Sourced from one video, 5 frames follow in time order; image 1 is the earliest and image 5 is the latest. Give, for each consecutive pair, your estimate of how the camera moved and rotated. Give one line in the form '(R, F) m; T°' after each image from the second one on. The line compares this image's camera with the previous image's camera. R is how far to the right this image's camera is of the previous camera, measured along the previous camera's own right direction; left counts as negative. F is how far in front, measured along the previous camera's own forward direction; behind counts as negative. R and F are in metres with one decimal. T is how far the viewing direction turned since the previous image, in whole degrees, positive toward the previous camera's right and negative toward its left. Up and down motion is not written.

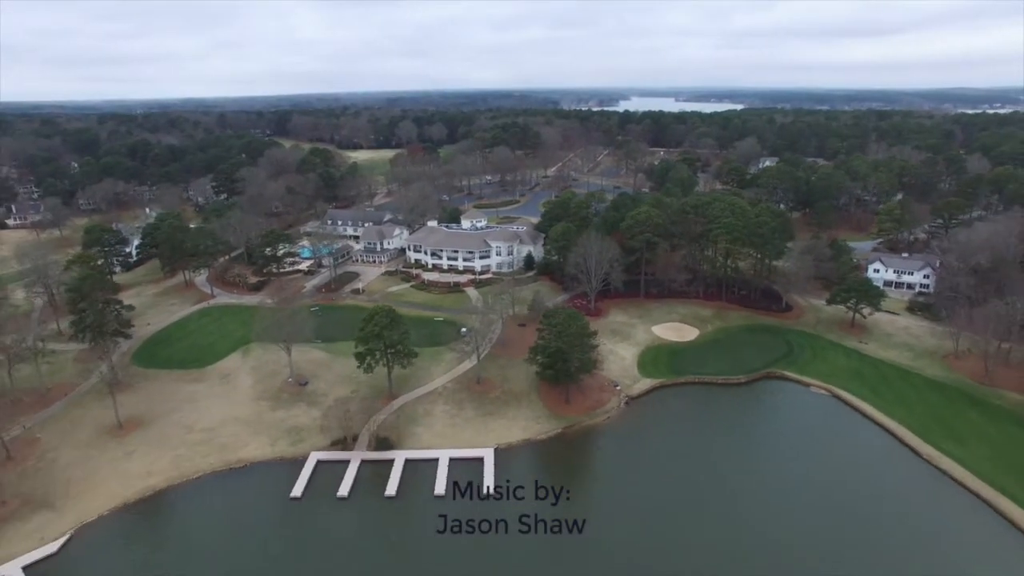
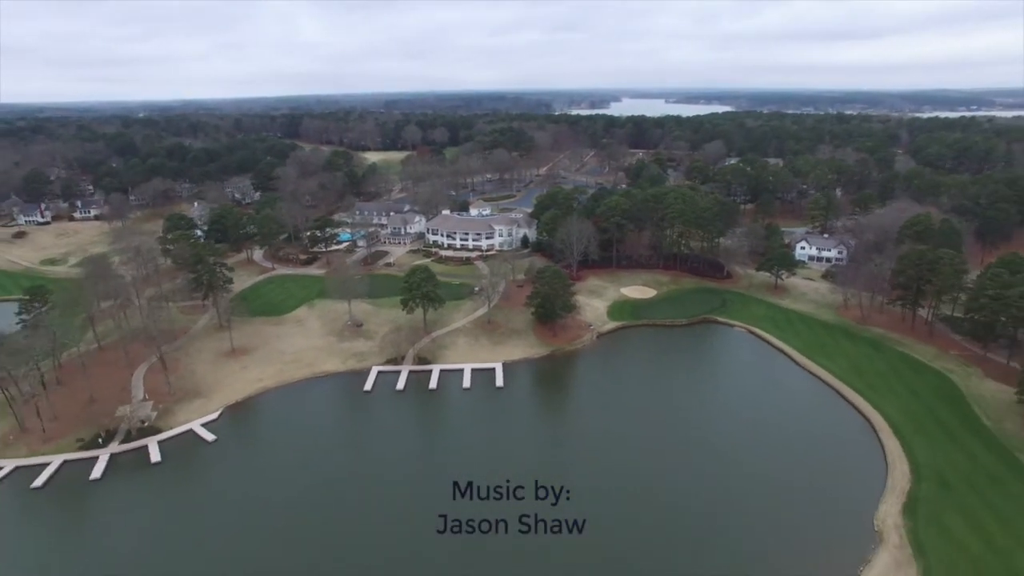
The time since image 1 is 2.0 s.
(-0.7, -13.5) m; +1°
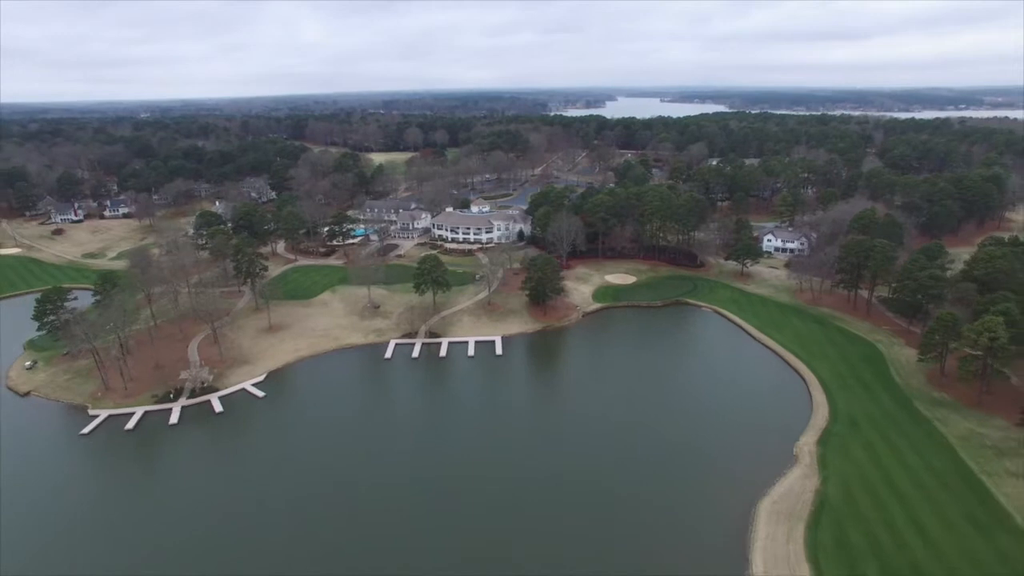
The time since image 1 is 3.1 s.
(0.0, -7.9) m; 0°
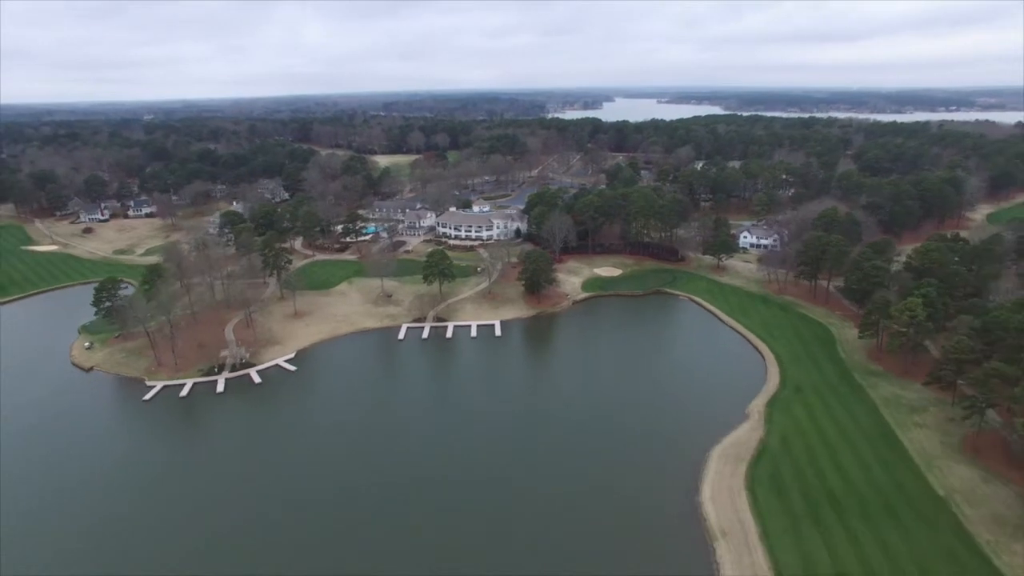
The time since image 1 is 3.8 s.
(+0.1, -7.1) m; 0°
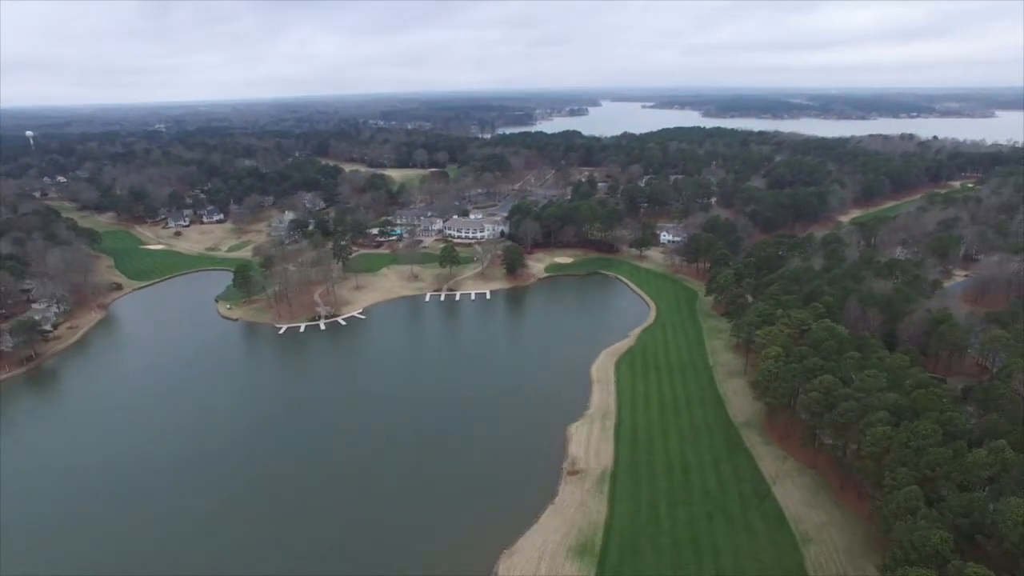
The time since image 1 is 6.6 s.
(+1.3, -32.7) m; +1°
